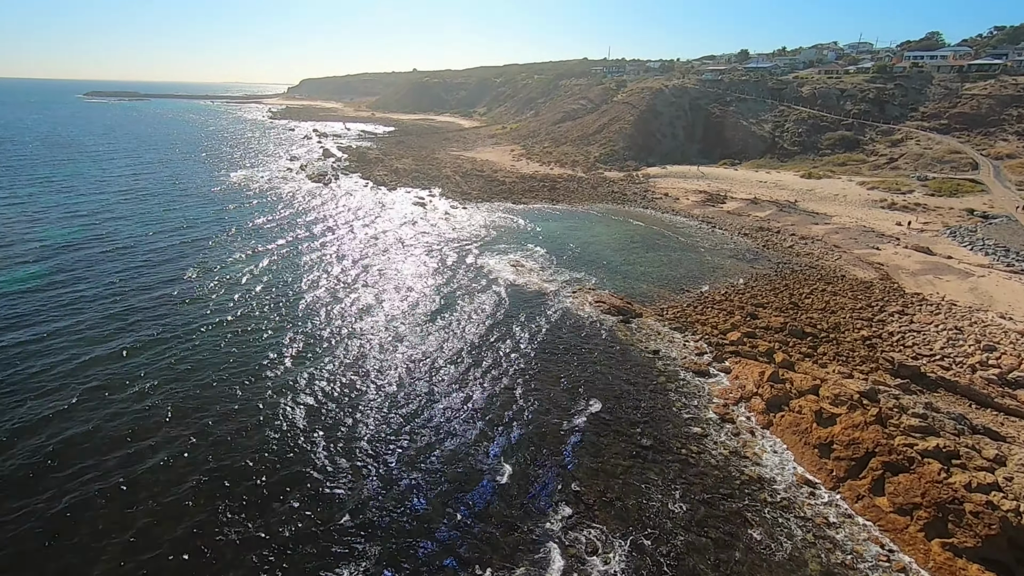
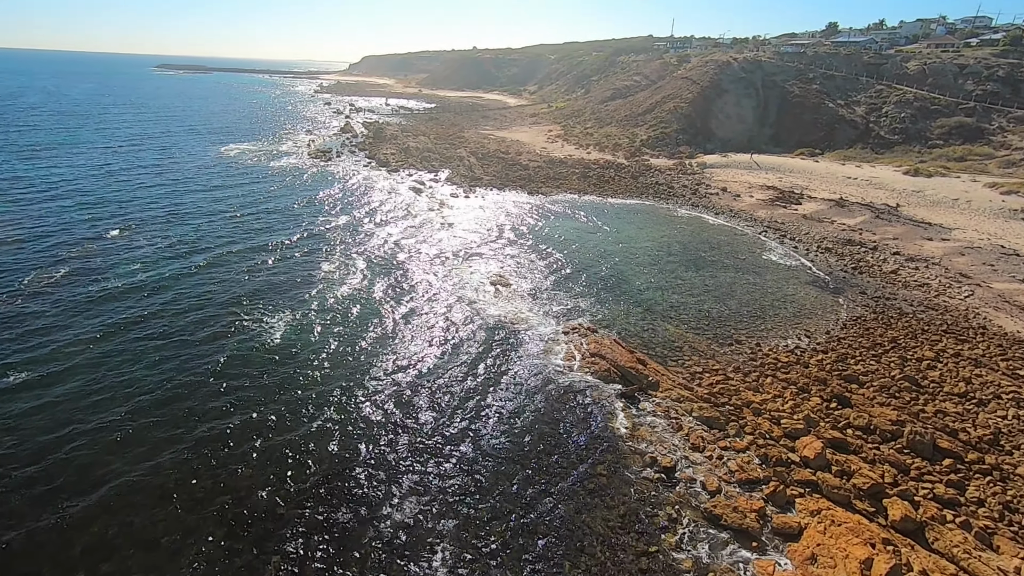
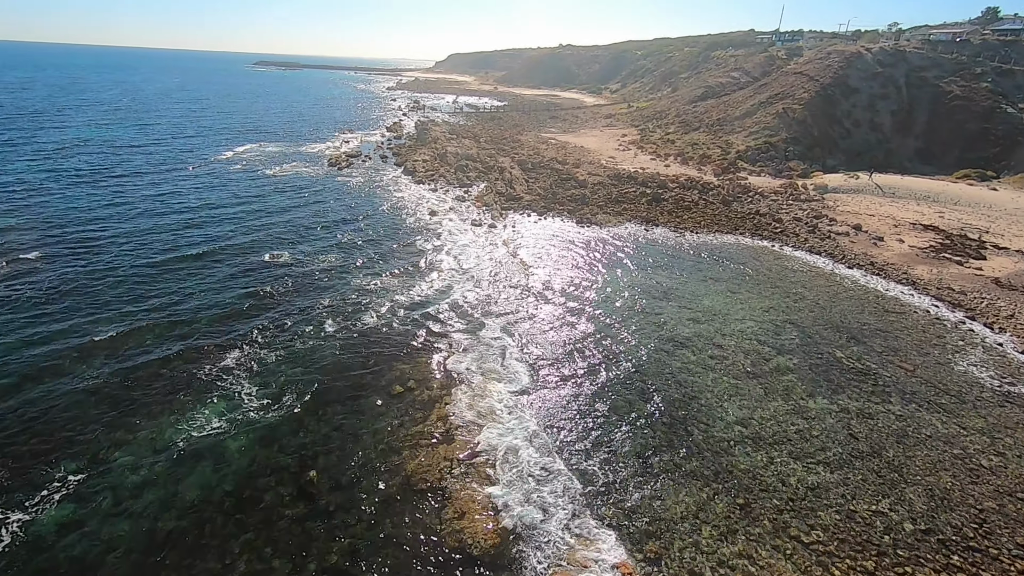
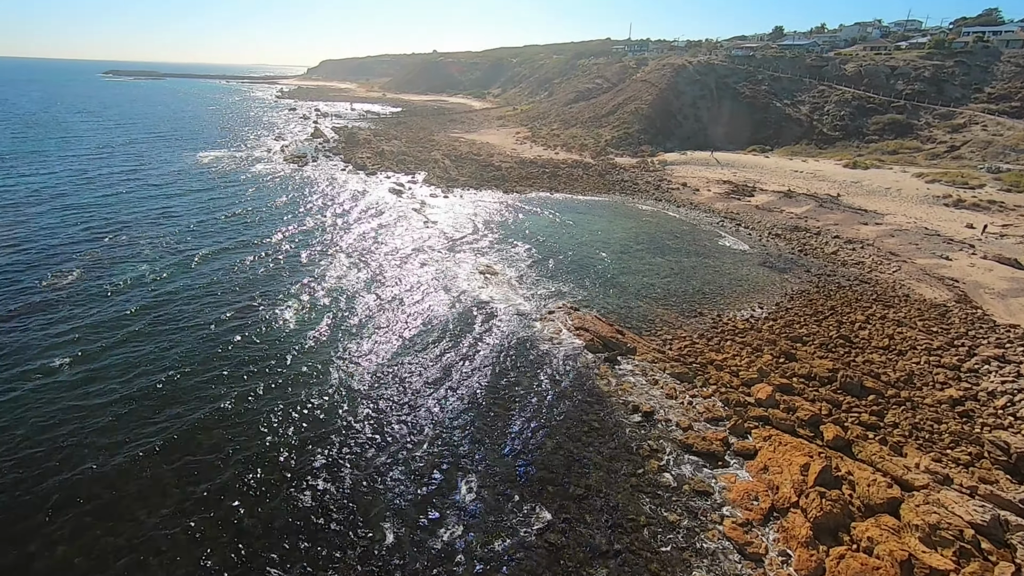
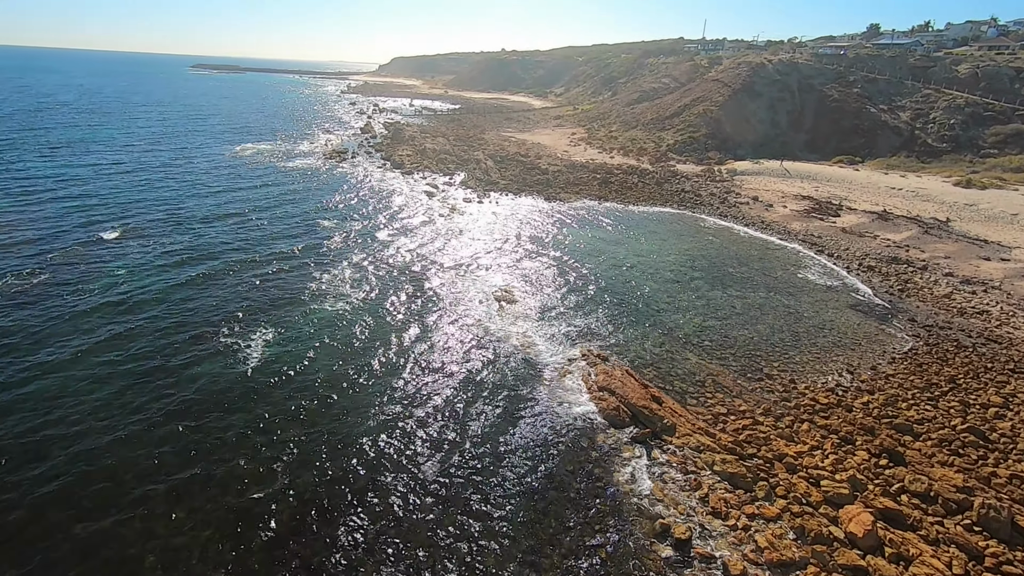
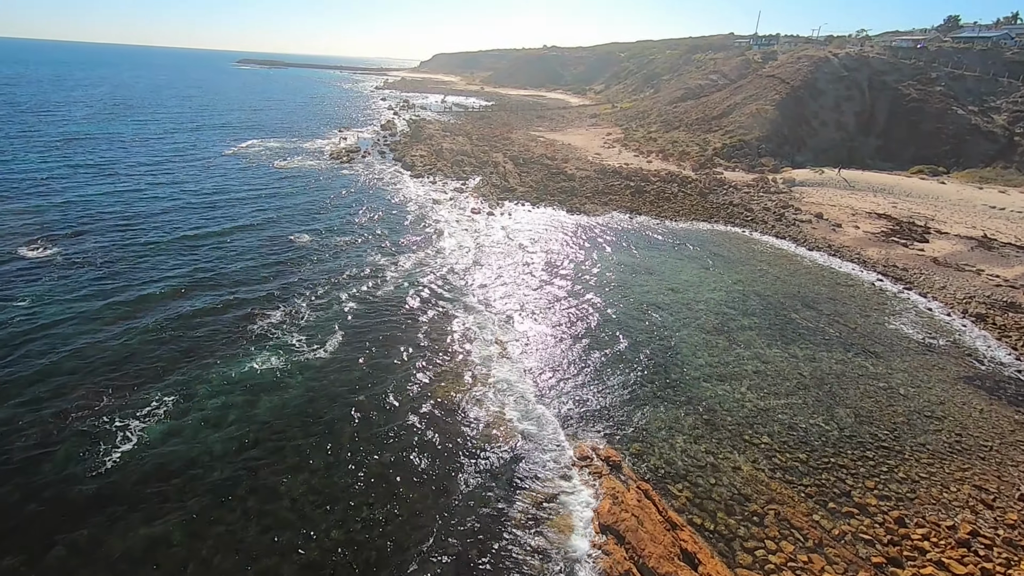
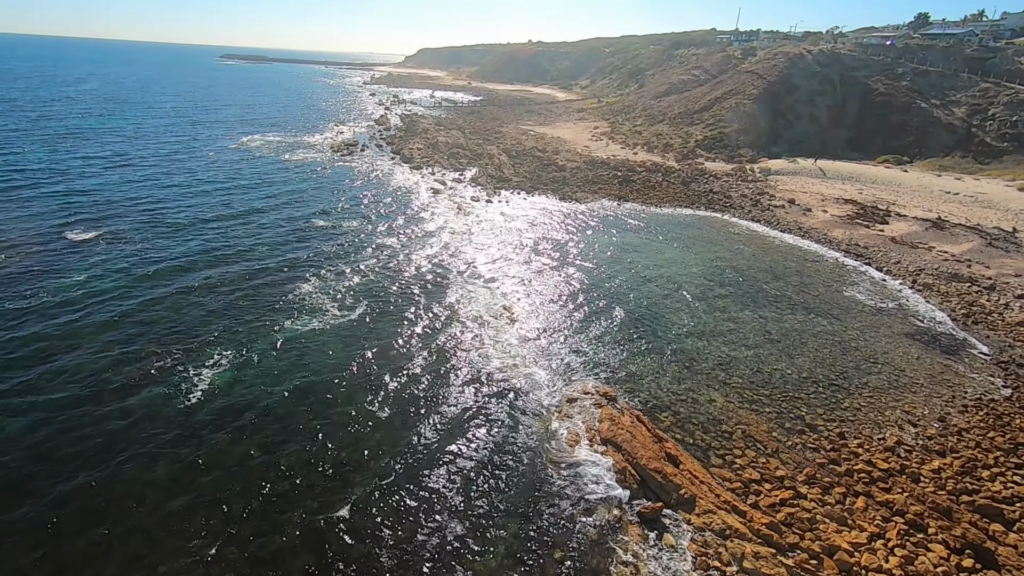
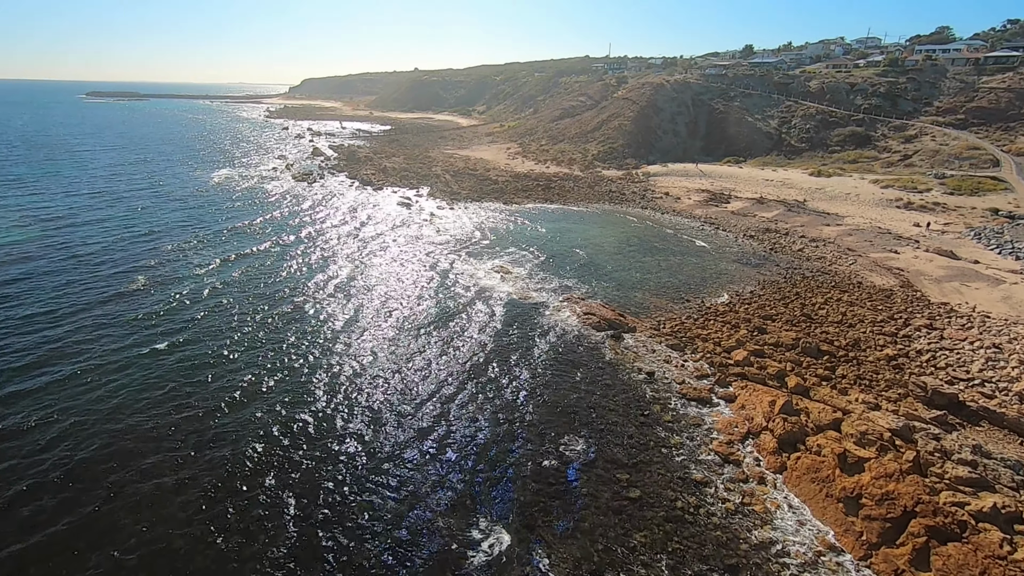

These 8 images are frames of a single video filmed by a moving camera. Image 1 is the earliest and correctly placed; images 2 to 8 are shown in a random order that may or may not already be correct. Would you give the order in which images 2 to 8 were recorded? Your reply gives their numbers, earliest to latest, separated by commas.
8, 4, 2, 5, 7, 6, 3
